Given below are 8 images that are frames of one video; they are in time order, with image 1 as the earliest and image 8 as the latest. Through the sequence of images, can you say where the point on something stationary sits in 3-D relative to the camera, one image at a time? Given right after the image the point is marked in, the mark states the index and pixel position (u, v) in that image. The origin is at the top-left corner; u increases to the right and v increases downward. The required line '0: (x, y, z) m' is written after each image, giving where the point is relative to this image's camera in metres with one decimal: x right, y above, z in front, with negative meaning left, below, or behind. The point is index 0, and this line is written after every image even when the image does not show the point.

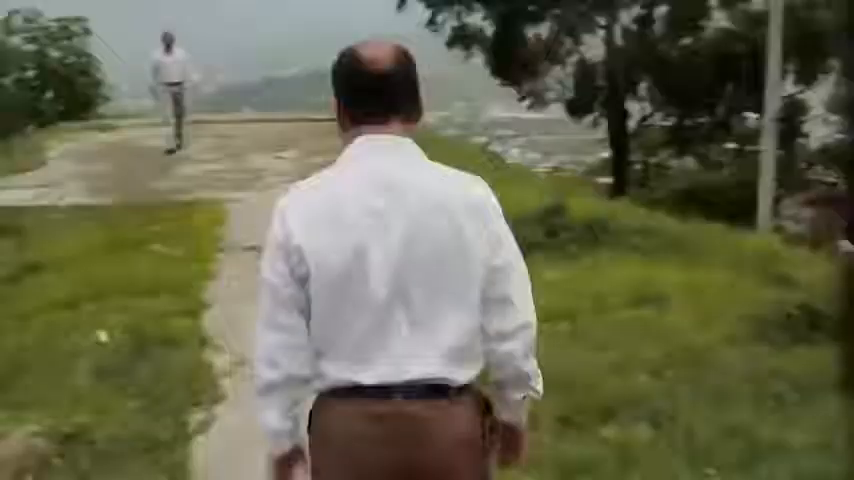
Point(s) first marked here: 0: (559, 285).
0: (+0.9, -0.3, +6.4) m
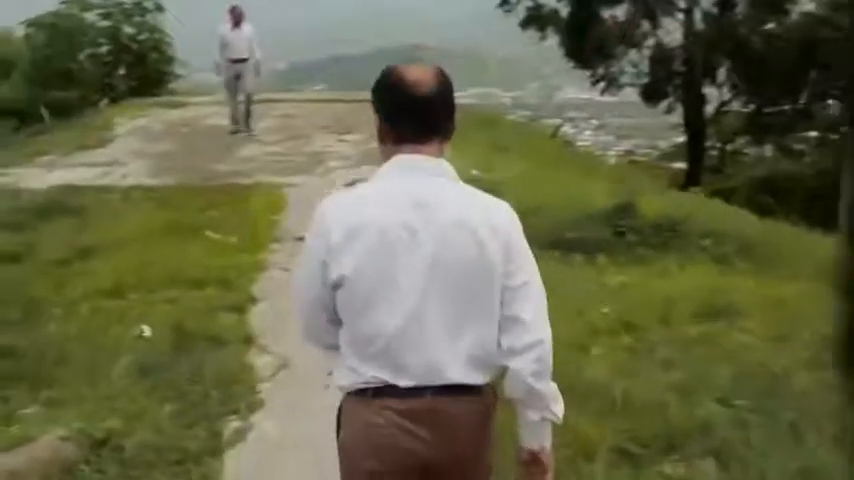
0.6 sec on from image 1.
0: (+1.2, -0.3, +6.0) m
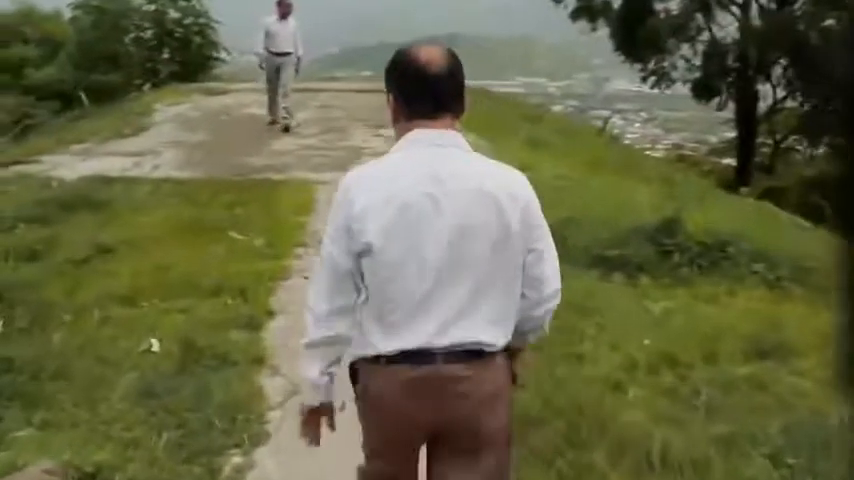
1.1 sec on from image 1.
0: (+1.4, -0.5, +5.5) m
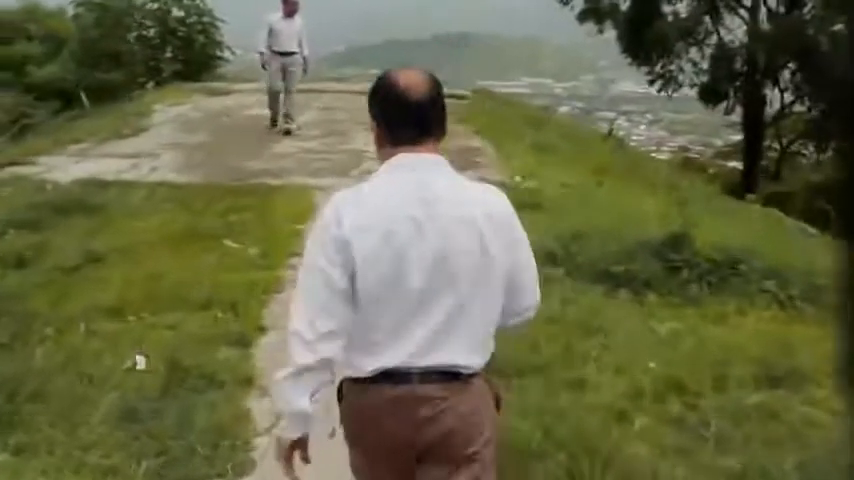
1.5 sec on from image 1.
0: (+1.4, -0.6, +5.3) m
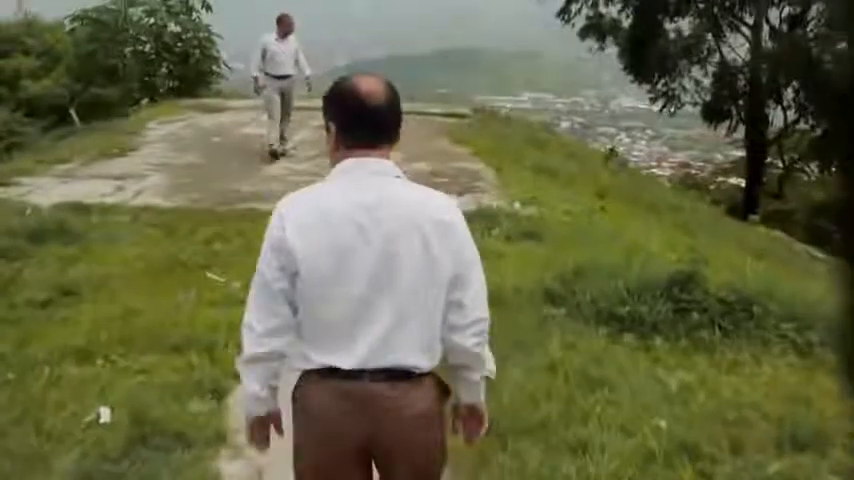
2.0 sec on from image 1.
0: (+1.3, -0.8, +4.9) m
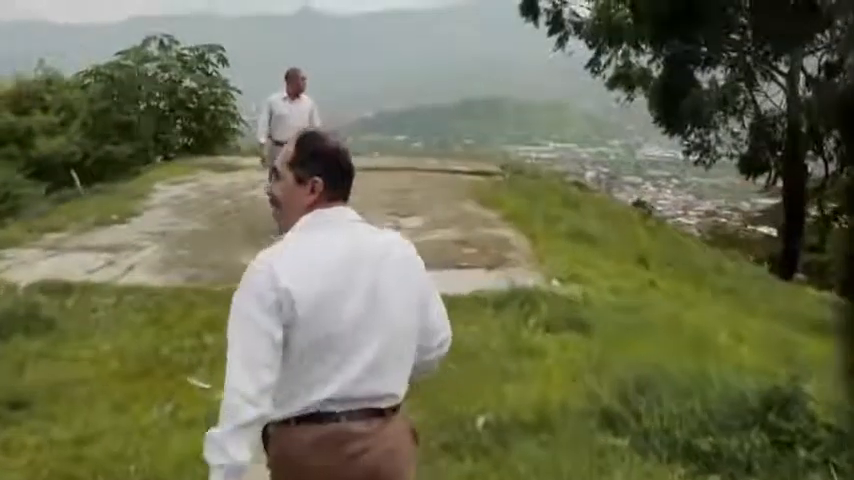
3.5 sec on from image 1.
0: (+1.4, -1.3, +3.5) m
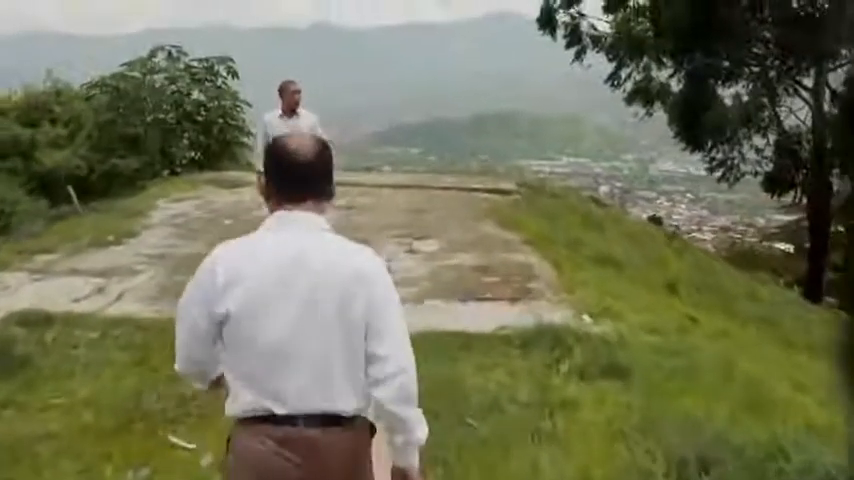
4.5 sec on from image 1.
0: (+1.5, -1.5, +2.7) m
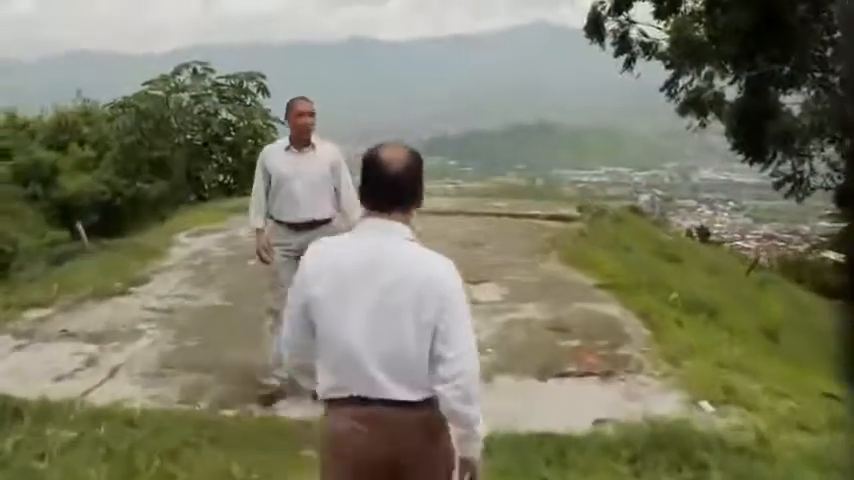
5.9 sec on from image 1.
0: (+1.7, -1.8, +0.8) m
